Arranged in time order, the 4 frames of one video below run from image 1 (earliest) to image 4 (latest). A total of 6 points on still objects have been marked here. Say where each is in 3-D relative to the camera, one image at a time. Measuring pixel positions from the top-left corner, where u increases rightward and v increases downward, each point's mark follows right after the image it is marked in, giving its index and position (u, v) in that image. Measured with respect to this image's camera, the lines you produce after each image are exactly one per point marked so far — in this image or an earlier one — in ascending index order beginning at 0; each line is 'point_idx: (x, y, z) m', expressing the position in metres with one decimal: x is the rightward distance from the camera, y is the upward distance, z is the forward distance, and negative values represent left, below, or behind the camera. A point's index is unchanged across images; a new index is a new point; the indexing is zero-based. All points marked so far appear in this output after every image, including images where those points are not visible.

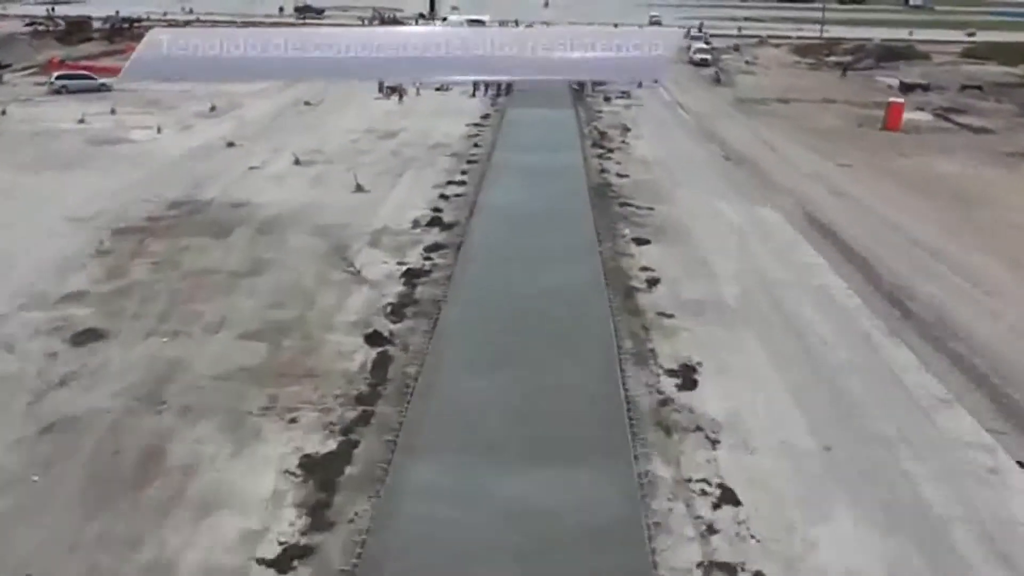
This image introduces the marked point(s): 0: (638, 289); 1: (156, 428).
0: (+2.4, 0.0, +16.8) m
1: (-4.7, -1.9, +11.4) m
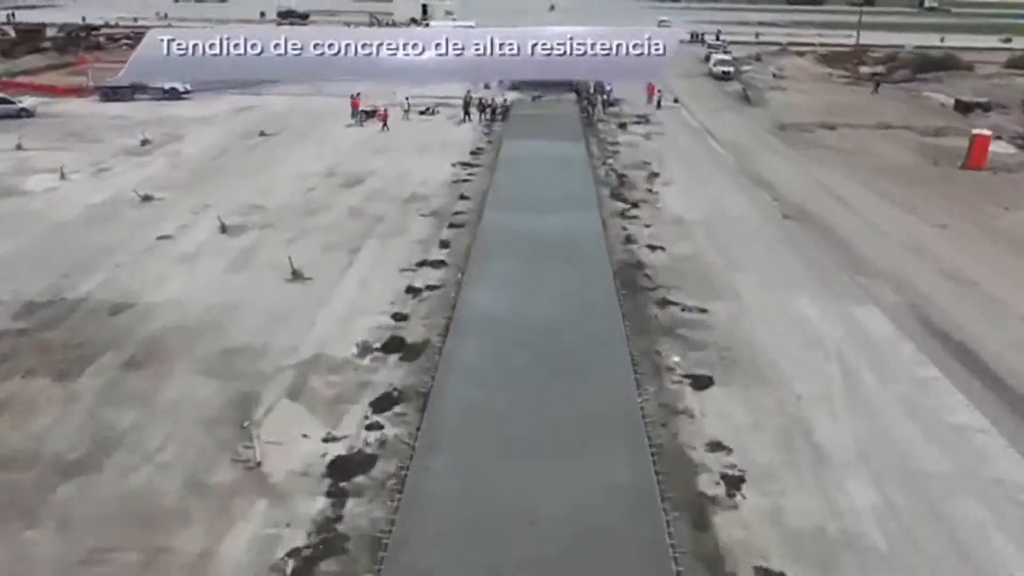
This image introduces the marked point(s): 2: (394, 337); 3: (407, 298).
0: (+2.3, -2.5, +10.2) m
1: (-4.8, -4.3, +4.8) m
2: (-2.0, -0.8, +14.5) m
3: (-2.0, -0.2, +16.2) m
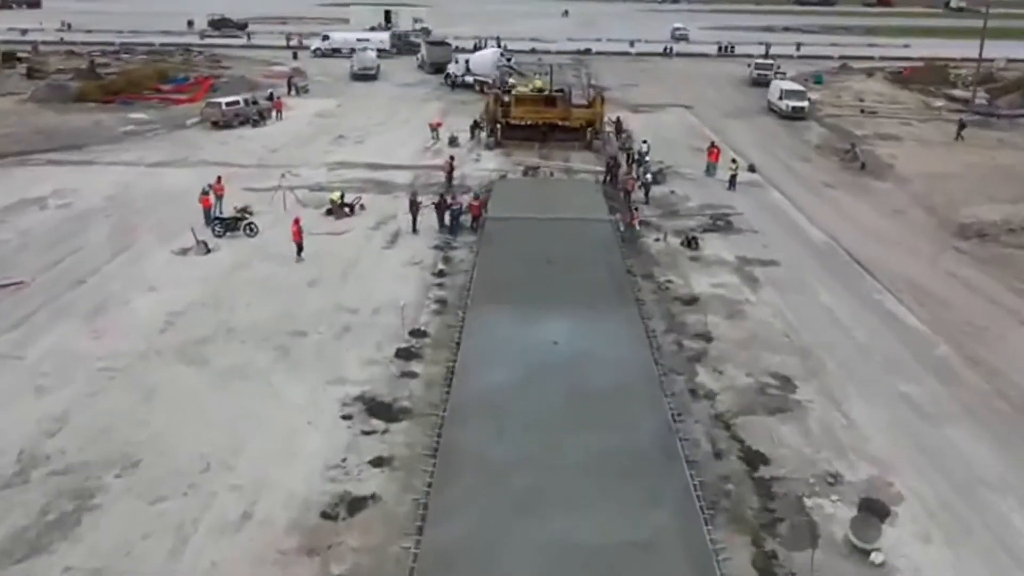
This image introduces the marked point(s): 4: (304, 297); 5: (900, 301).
0: (+2.3, -8.0, -5.6) m
1: (-4.7, -9.9, -11.1) m
2: (-2.1, -6.4, -1.3) m
3: (-2.1, -5.7, +0.3) m
4: (-3.7, -0.1, +15.8) m
5: (+7.2, -0.2, +16.1) m
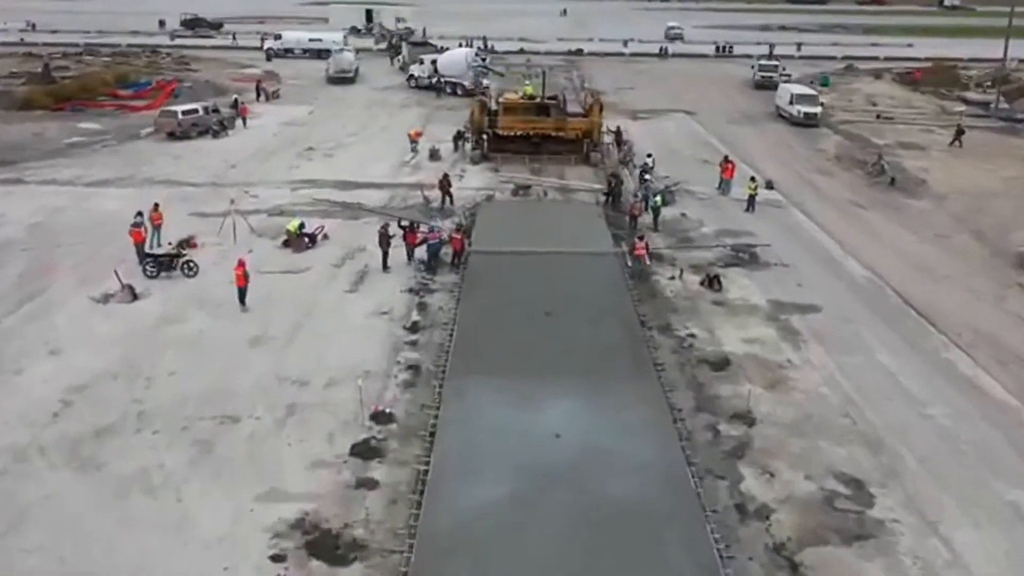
0: (+2.4, -8.9, -8.5) m
1: (-4.5, -10.9, -14.2) m
2: (-2.0, -7.3, -4.4) m
3: (-2.0, -6.7, -2.7) m
4: (-3.9, -1.0, +12.7) m
5: (+7.0, -1.1, +13.2) m
